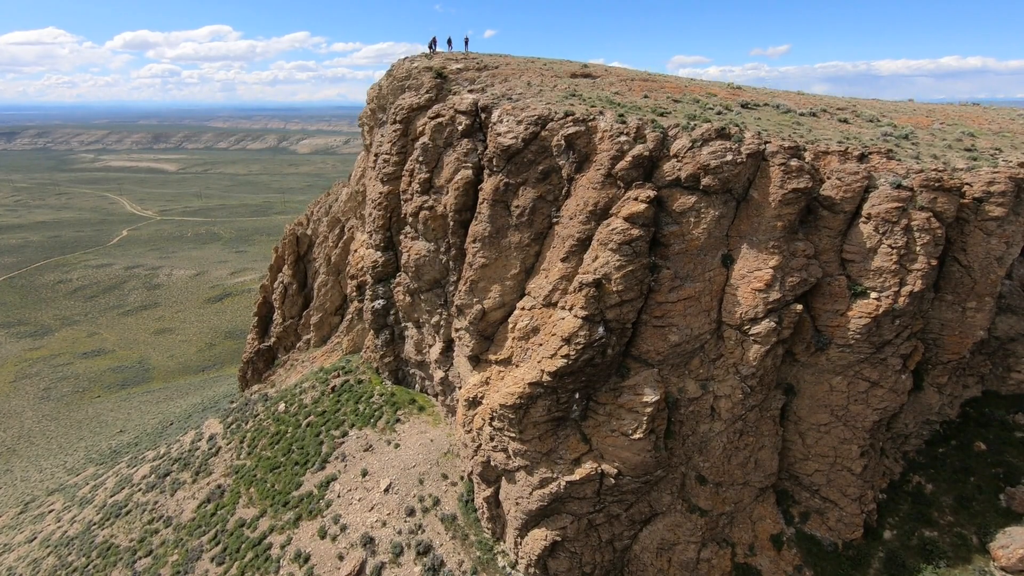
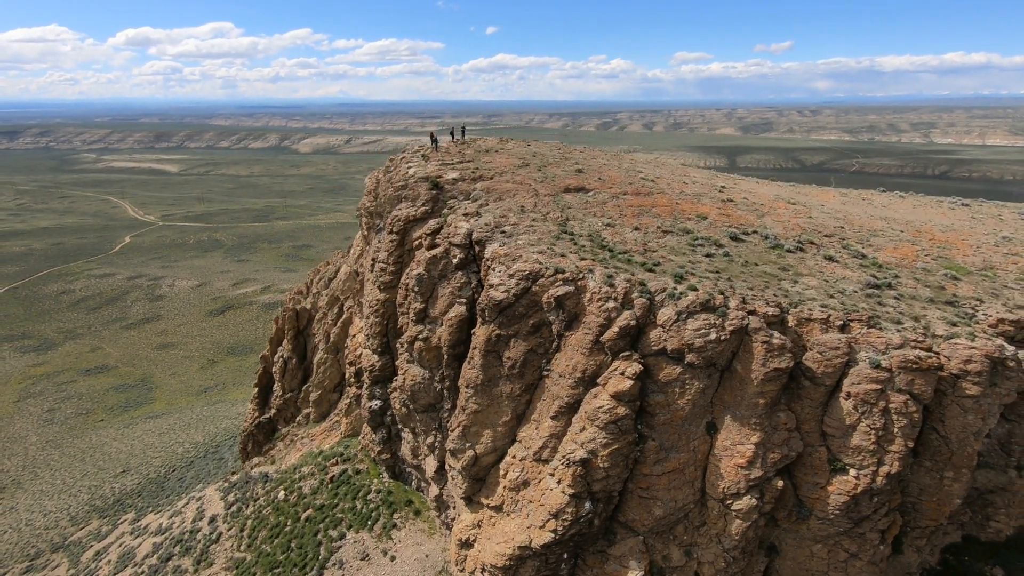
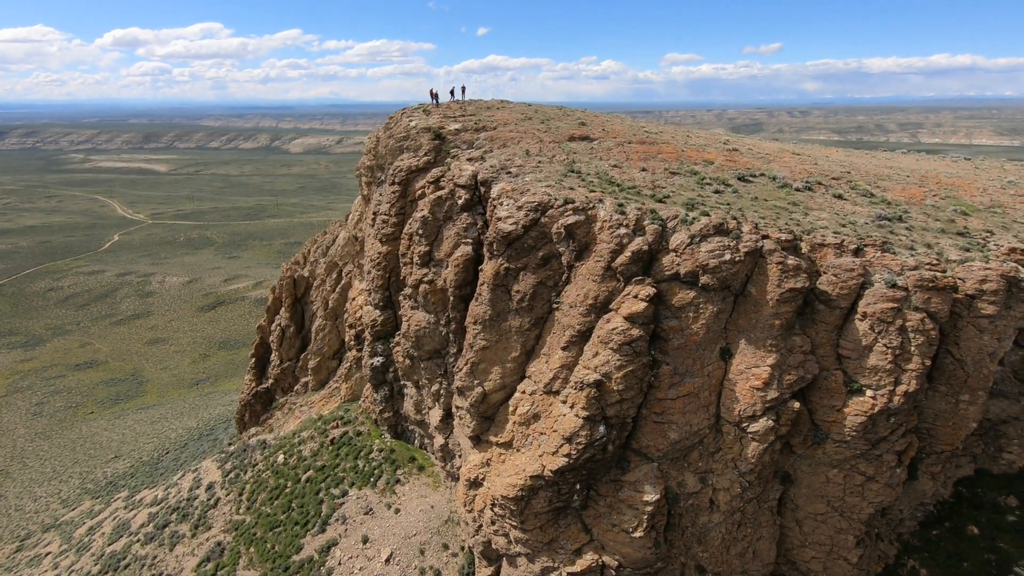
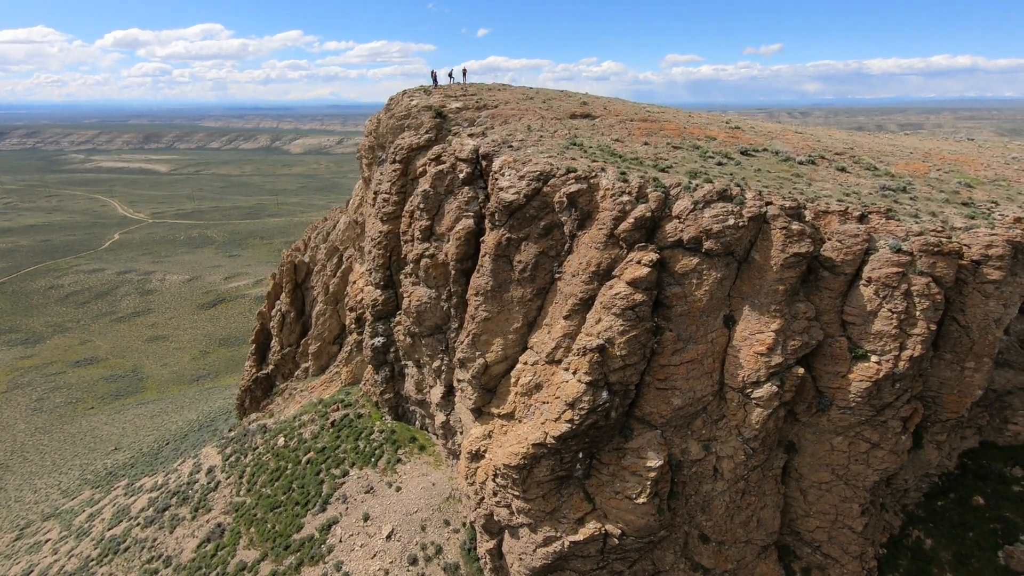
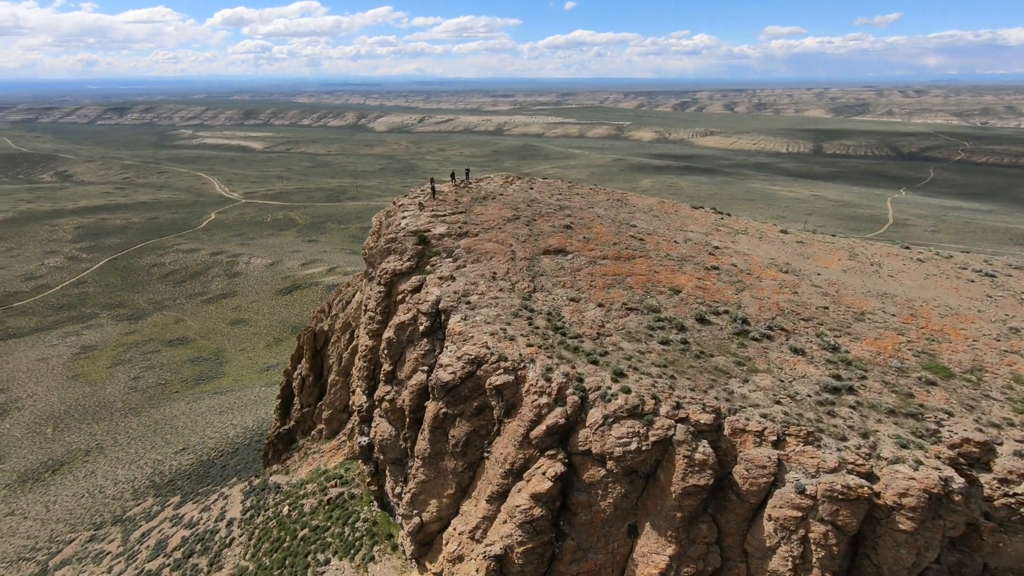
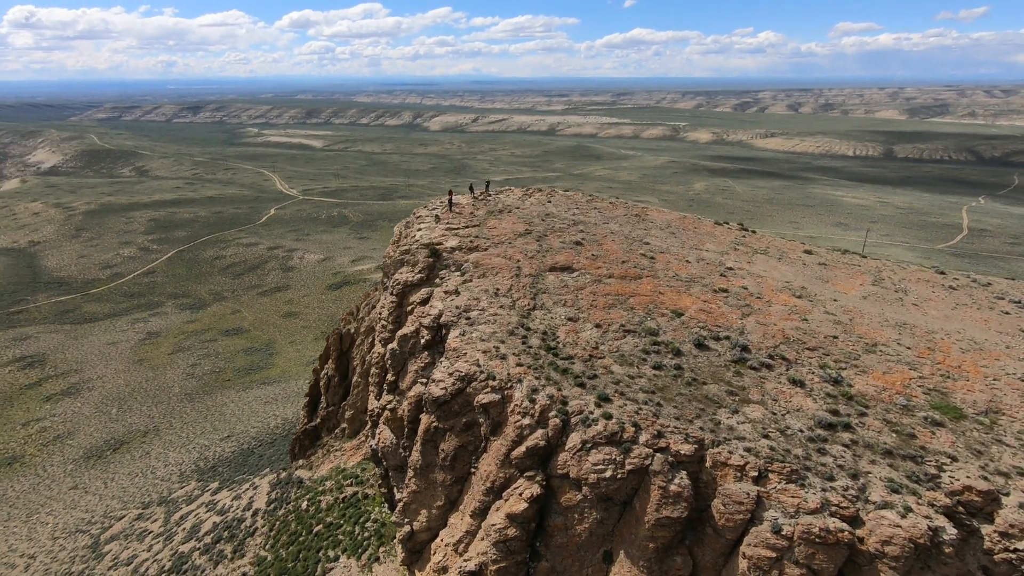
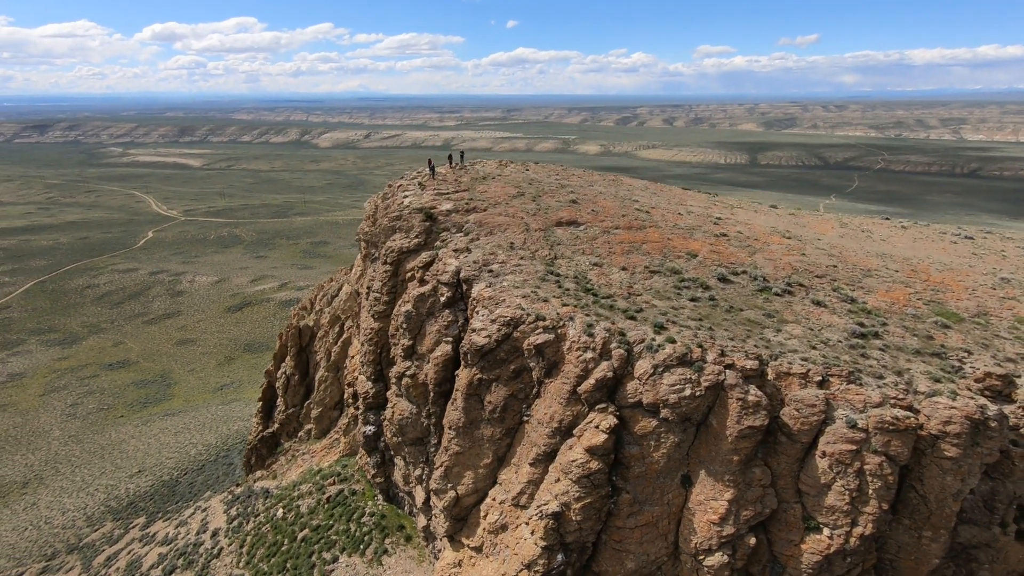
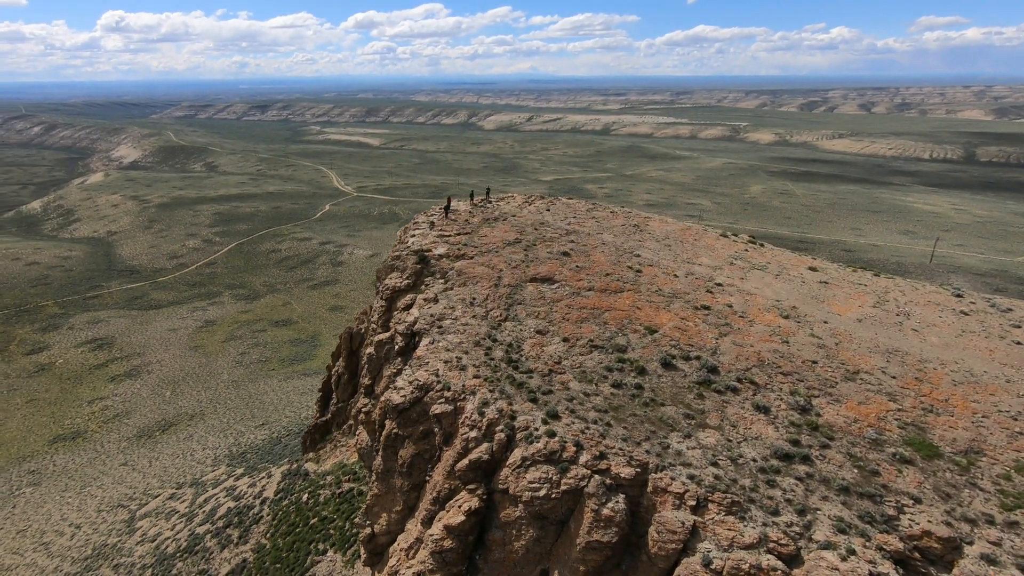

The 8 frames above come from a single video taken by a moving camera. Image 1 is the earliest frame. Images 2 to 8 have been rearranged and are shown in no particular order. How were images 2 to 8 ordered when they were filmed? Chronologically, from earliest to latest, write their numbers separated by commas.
4, 3, 2, 7, 5, 6, 8
